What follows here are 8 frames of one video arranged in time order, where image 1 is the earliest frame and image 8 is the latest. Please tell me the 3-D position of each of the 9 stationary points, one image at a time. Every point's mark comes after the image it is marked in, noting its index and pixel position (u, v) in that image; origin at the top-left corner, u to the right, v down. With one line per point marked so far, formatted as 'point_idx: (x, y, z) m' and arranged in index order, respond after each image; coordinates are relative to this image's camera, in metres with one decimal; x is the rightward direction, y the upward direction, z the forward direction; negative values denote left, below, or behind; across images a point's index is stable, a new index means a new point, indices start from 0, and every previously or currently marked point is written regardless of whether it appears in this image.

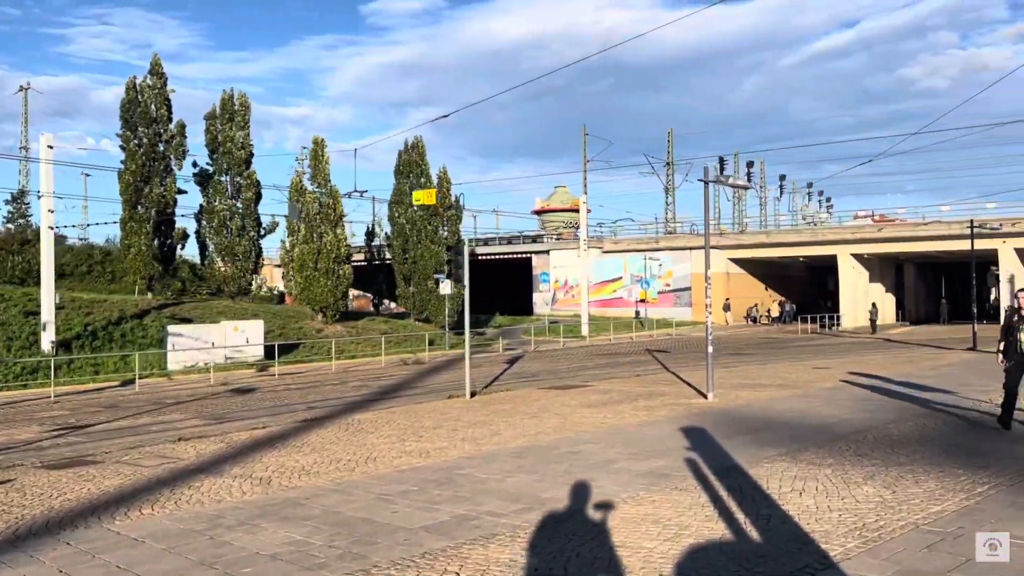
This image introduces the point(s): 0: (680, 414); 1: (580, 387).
0: (+2.7, -2.0, +13.3) m
1: (+1.5, -2.2, +18.7) m
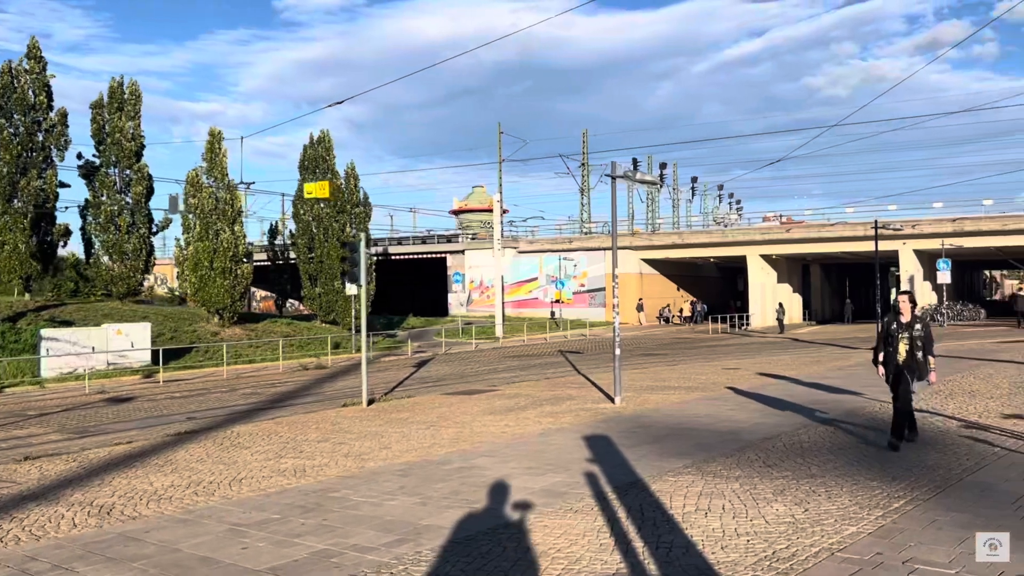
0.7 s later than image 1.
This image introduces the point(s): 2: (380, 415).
0: (+1.1, -2.0, +12.6) m
1: (-0.6, -2.2, +17.9) m
2: (-2.2, -2.1, +14.2) m
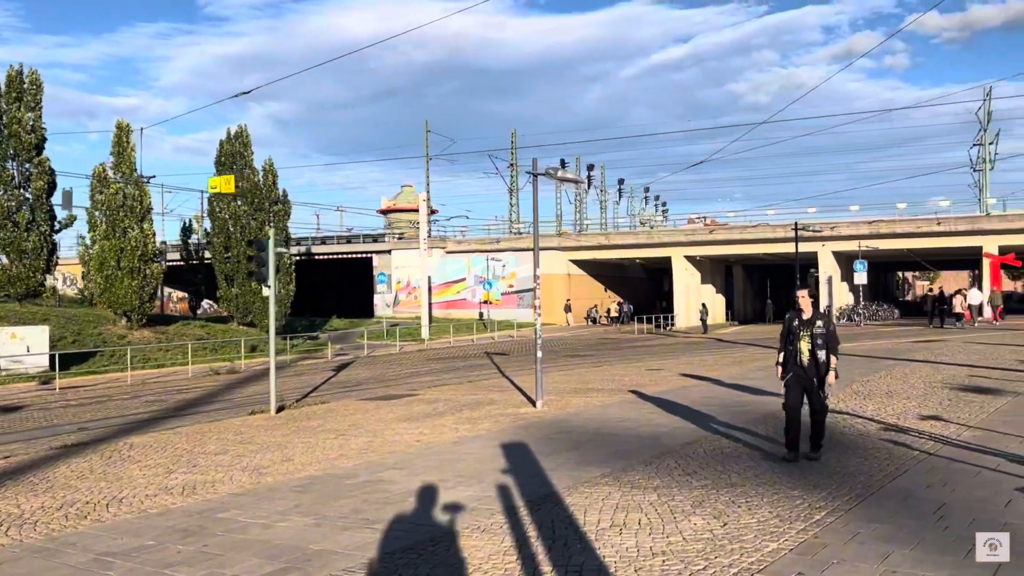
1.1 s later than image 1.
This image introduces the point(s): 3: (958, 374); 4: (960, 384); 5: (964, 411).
0: (-0.1, -2.0, +12.1) m
1: (-2.2, -2.2, +17.2) m
2: (-3.6, -2.2, +13.4) m
3: (+8.5, -1.6, +16.2) m
4: (+7.7, -1.7, +14.6) m
5: (+6.1, -1.6, +11.4) m
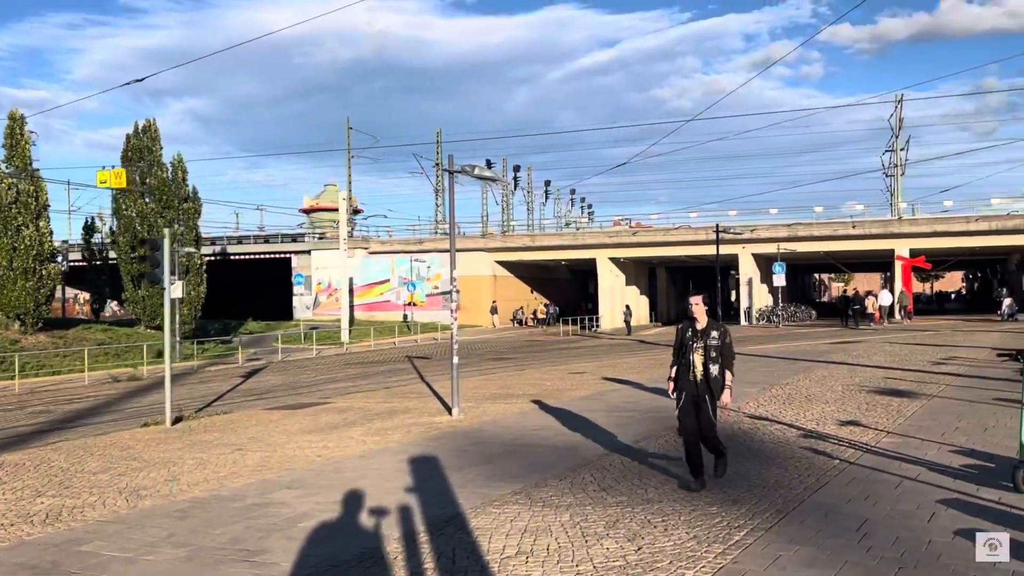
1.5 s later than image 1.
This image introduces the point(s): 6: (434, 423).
0: (-1.3, -2.0, +11.5) m
1: (-3.8, -2.2, +16.4) m
2: (-4.9, -2.2, +12.5) m
3: (+6.9, -1.7, +16.2) m
4: (+6.3, -1.7, +14.6) m
5: (+4.9, -1.7, +11.3) m
6: (-1.2, -2.1, +12.8) m
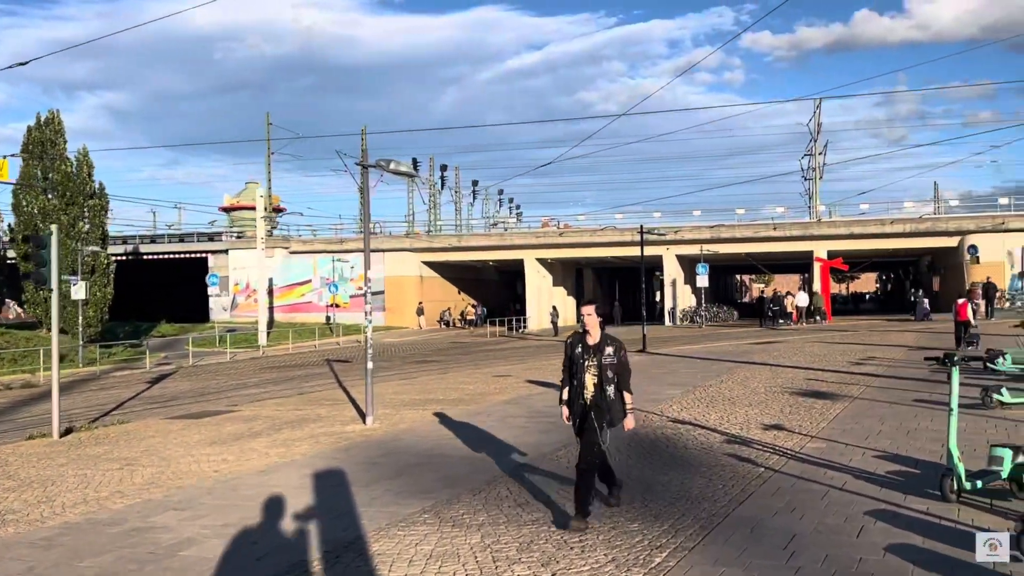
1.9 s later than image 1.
0: (-2.4, -2.0, +10.8) m
1: (-5.3, -2.3, +15.4) m
2: (-6.0, -2.2, +11.5) m
3: (+5.4, -1.7, +16.2) m
4: (+4.9, -1.7, +14.5) m
5: (+3.8, -1.7, +11.1) m
6: (-2.4, -2.1, +12.1) m
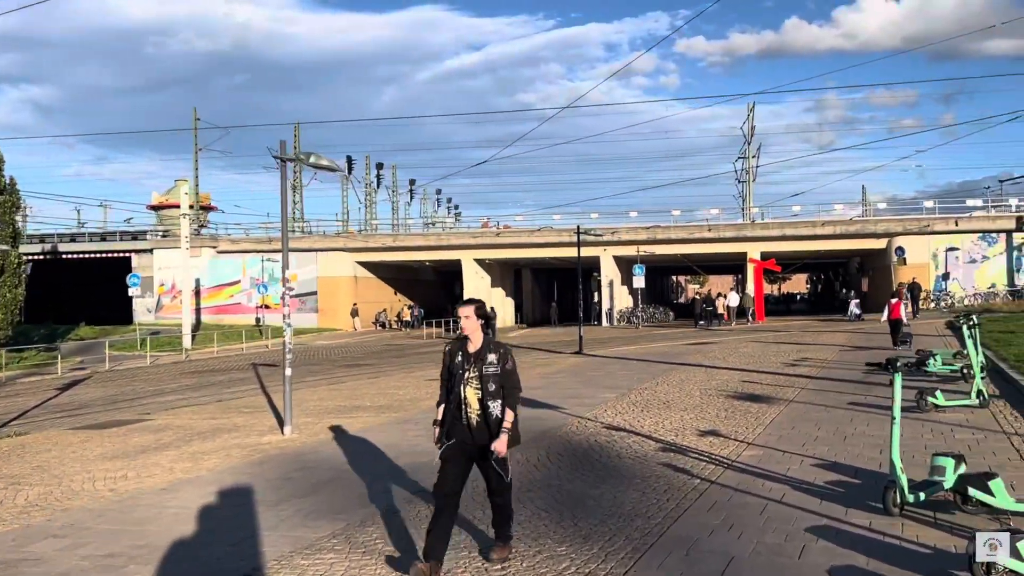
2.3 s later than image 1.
0: (-3.3, -2.0, +10.0) m
1: (-6.5, -2.3, +14.4) m
2: (-6.9, -2.2, +10.5) m
3: (+4.1, -1.7, +16.0) m
4: (+3.7, -1.7, +14.3) m
5: (+2.9, -1.7, +10.8) m
6: (-3.3, -2.1, +11.4) m
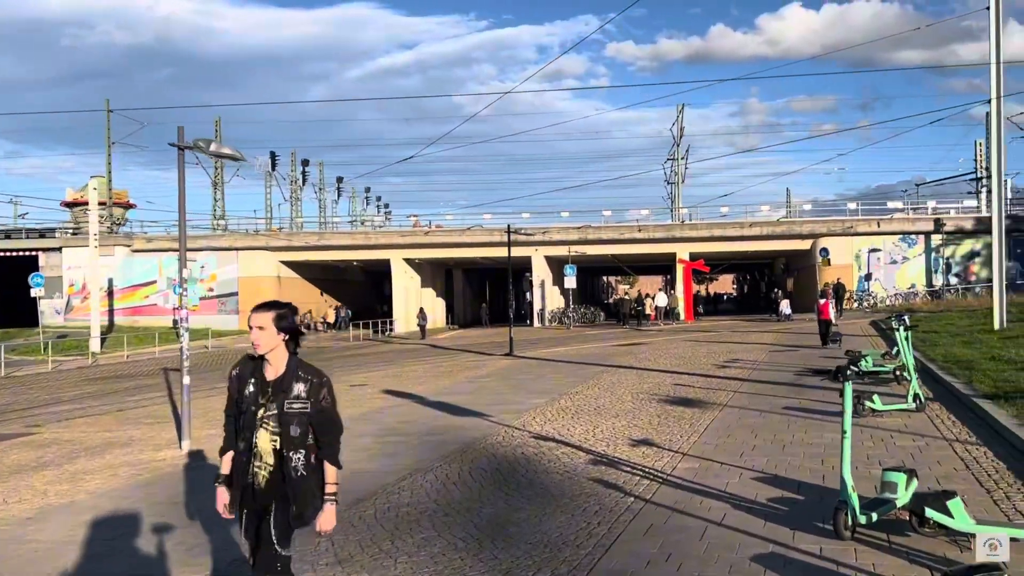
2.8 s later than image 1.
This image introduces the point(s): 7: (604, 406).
0: (-4.1, -2.1, +9.0) m
1: (-7.7, -2.3, +13.1) m
2: (-7.8, -2.2, +9.1) m
3: (+2.8, -1.7, +15.5) m
4: (+2.5, -1.7, +13.8) m
5: (+2.0, -1.7, +10.2) m
6: (-4.3, -2.1, +10.3) m
7: (+1.4, -1.8, +13.0) m
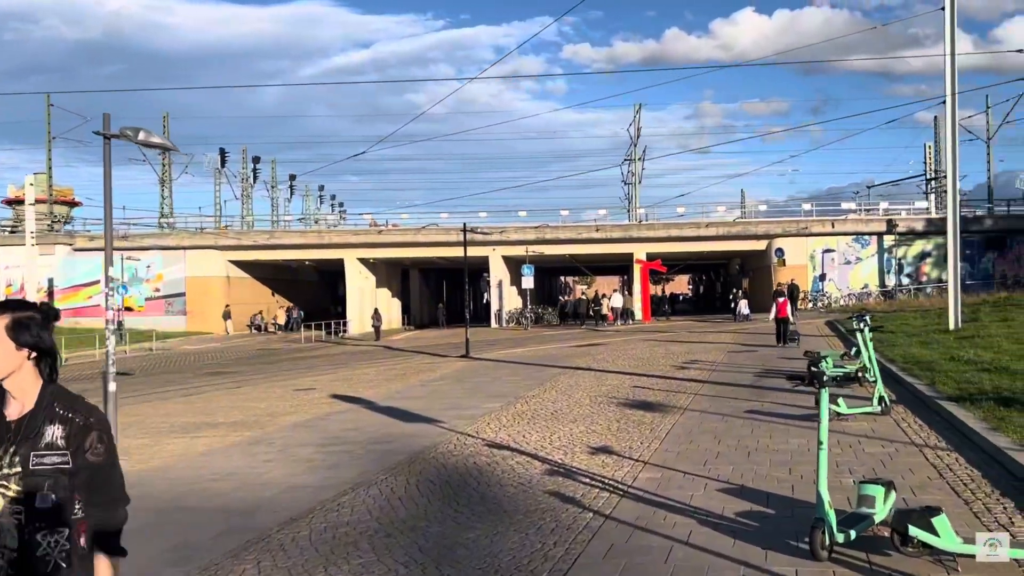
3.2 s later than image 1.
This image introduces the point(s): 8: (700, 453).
0: (-4.6, -2.0, +8.2) m
1: (-8.4, -2.3, +12.2) m
2: (-8.3, -2.2, +8.2) m
3: (+1.9, -1.7, +15.1) m
4: (+1.8, -1.7, +13.3) m
5: (+1.4, -1.7, +9.8) m
6: (-4.9, -2.1, +9.5) m
7: (+0.7, -1.8, +12.5) m
8: (+1.9, -1.7, +8.7) m
